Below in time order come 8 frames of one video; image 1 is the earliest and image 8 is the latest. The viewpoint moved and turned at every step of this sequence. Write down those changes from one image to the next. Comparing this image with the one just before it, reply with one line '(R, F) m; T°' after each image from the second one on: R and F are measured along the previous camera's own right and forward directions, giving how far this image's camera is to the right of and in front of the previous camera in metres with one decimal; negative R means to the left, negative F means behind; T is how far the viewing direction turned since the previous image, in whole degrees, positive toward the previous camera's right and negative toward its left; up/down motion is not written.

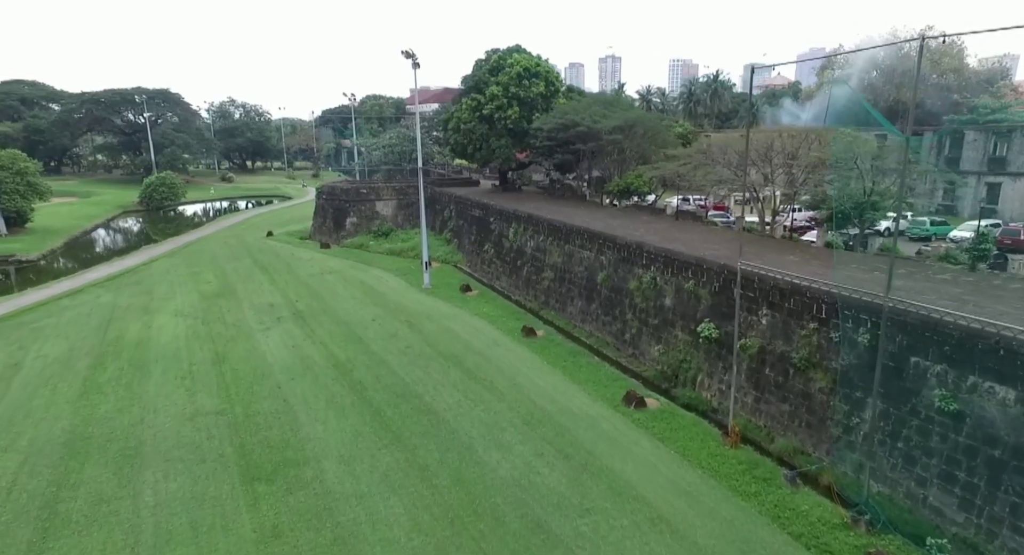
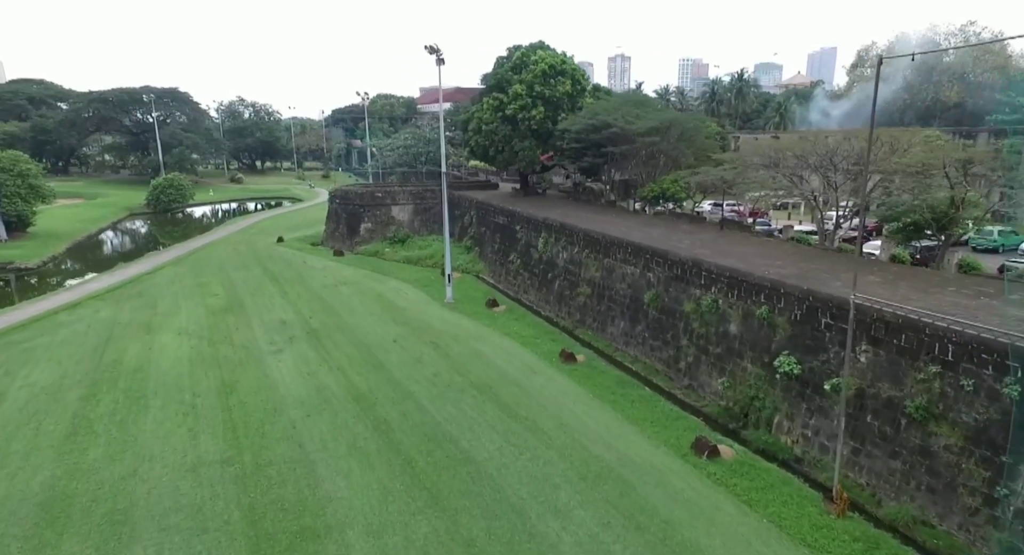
(-0.7, +1.5) m; -1°
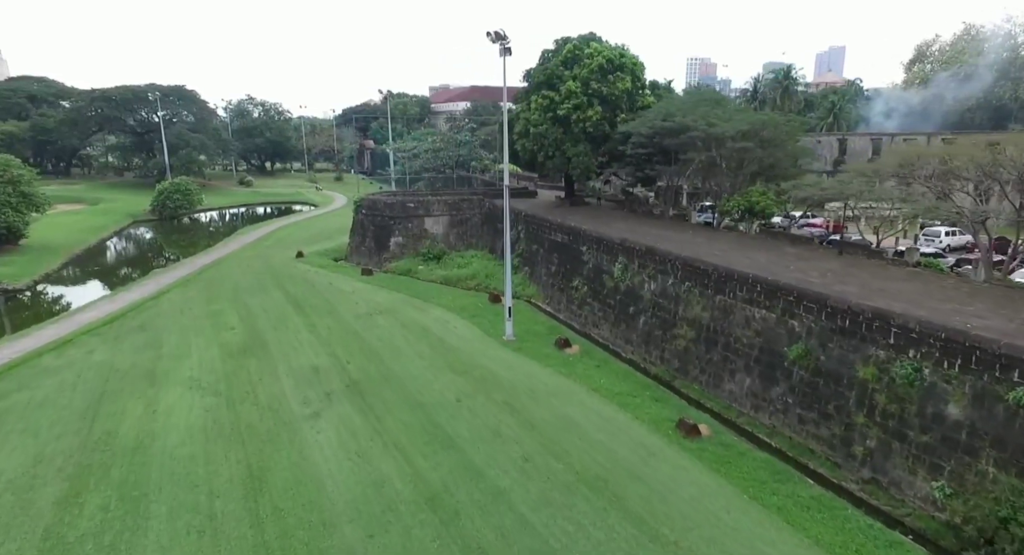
(-1.8, +3.0) m; 0°
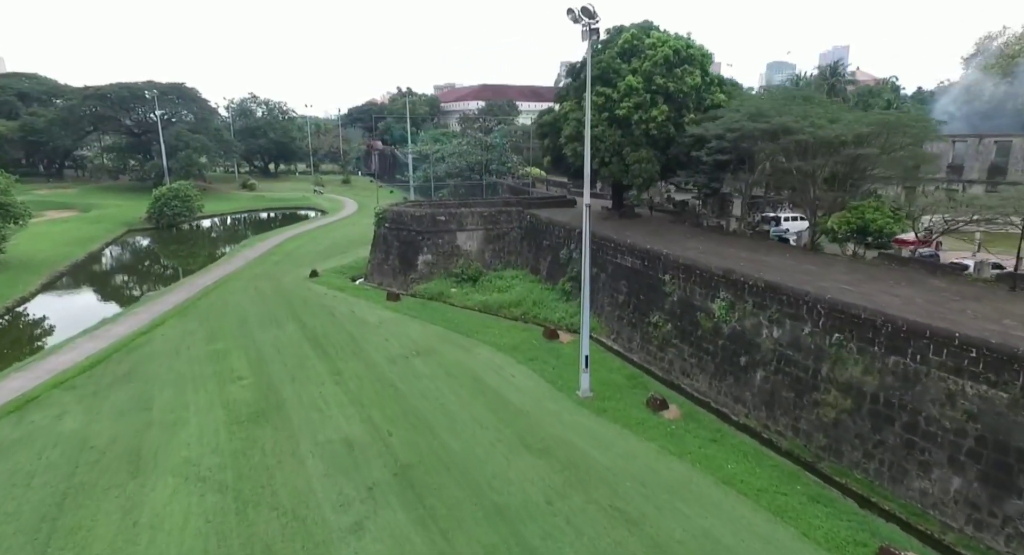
(-1.6, +3.2) m; 0°
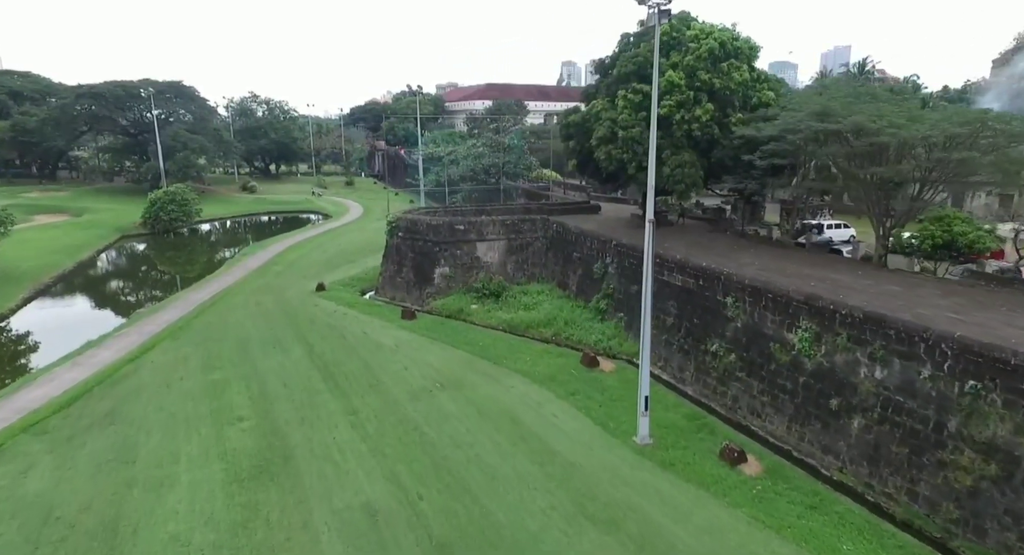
(-0.8, +1.9) m; 0°
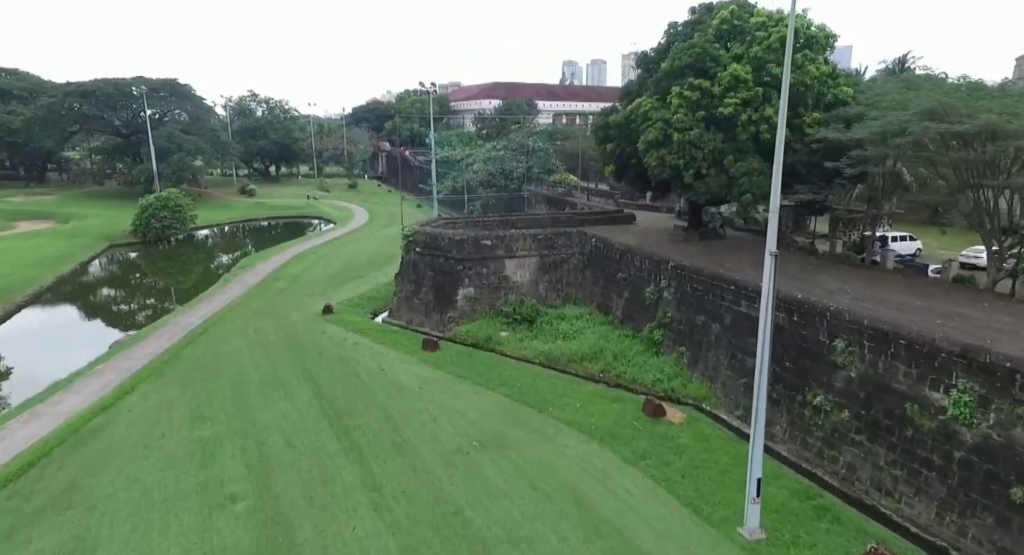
(-1.0, +2.5) m; 0°
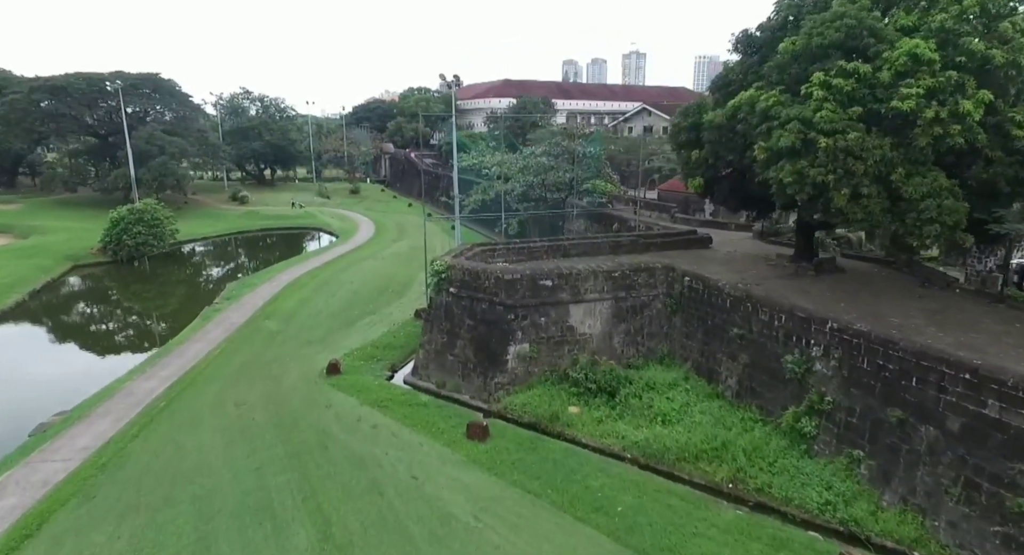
(-1.6, +4.6) m; 0°
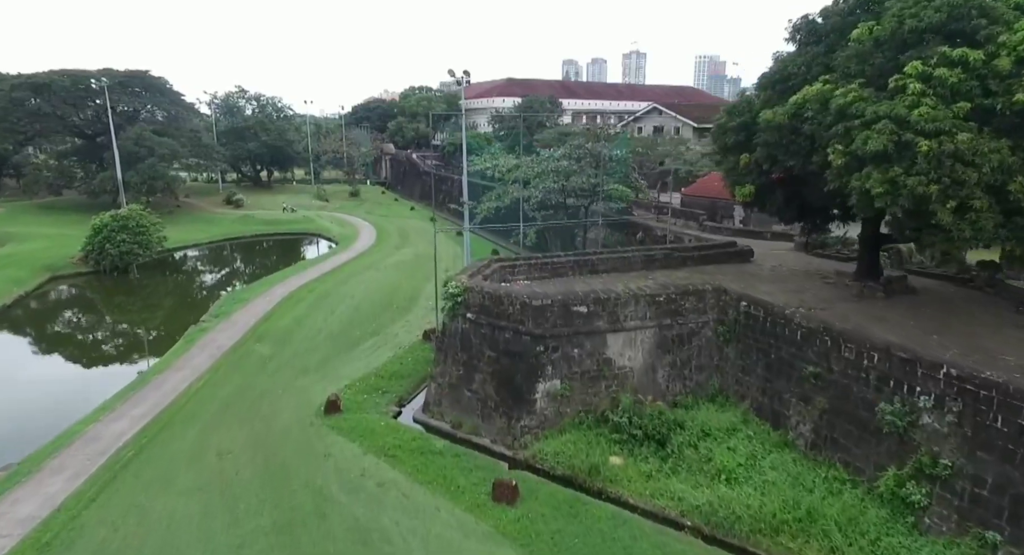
(-0.6, +2.0) m; 0°
